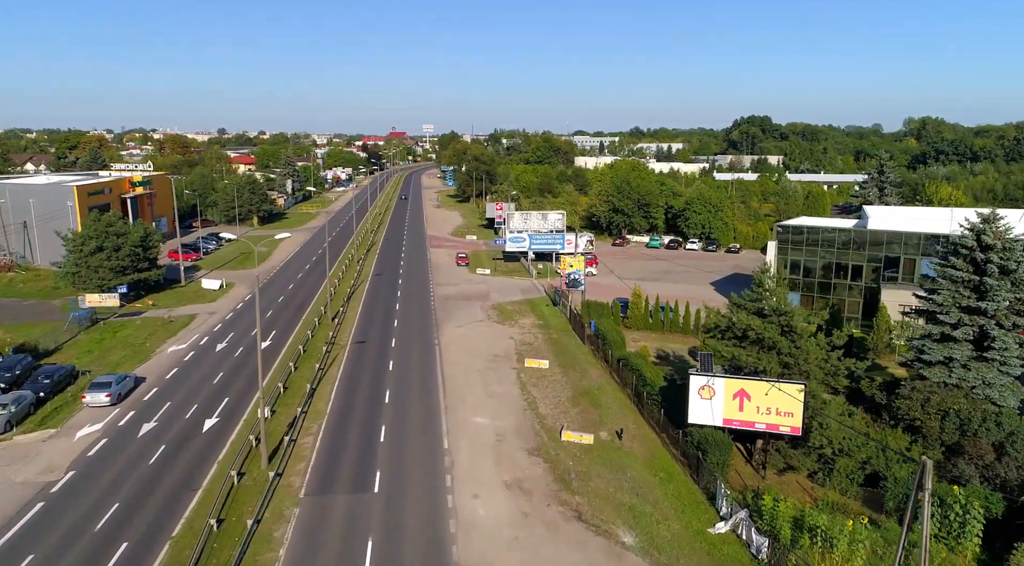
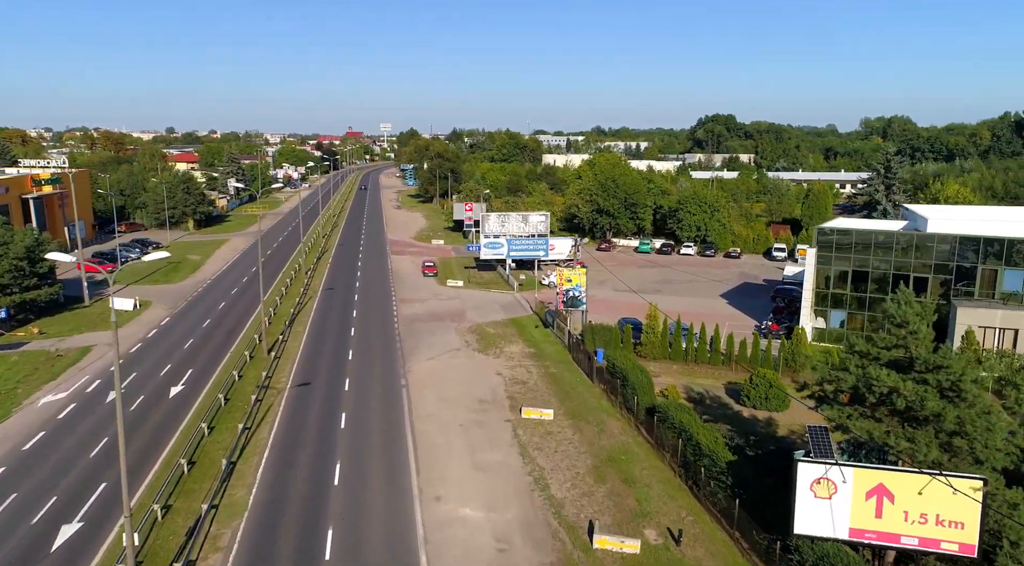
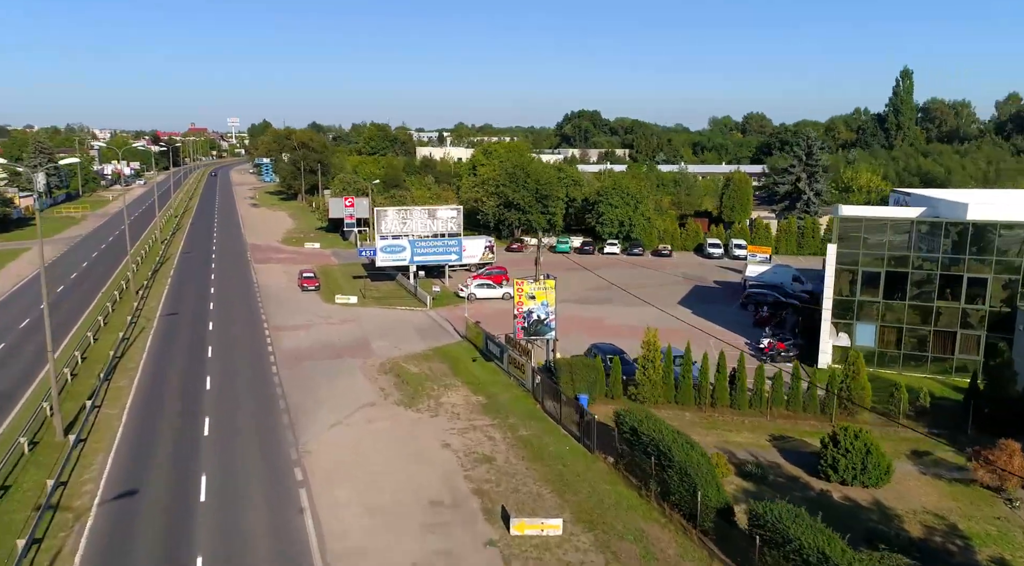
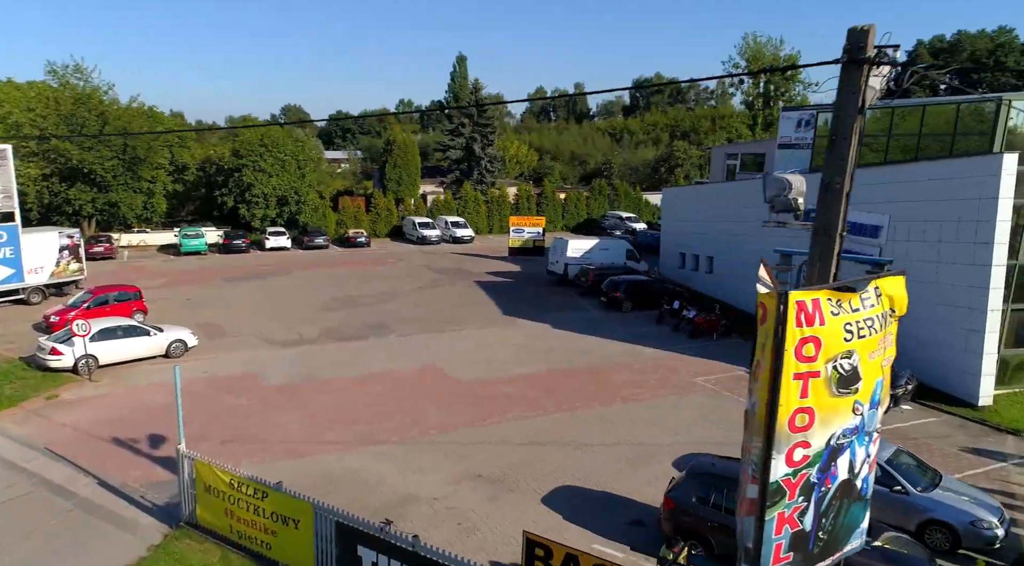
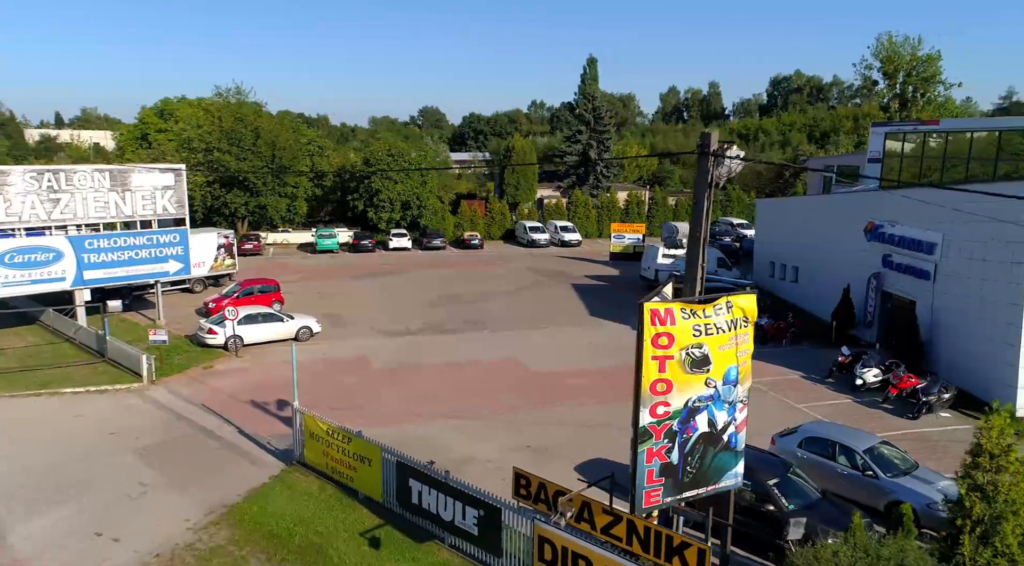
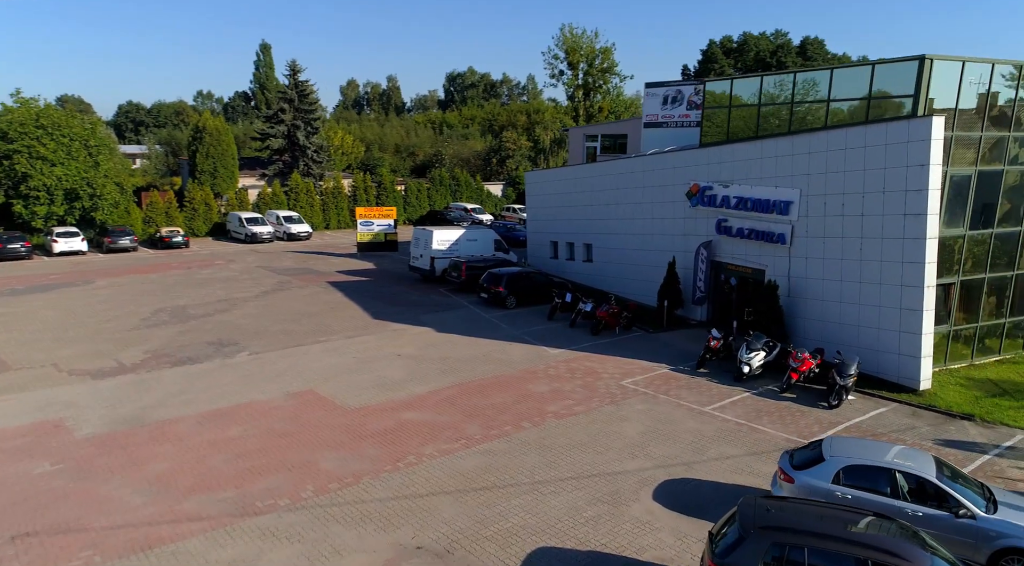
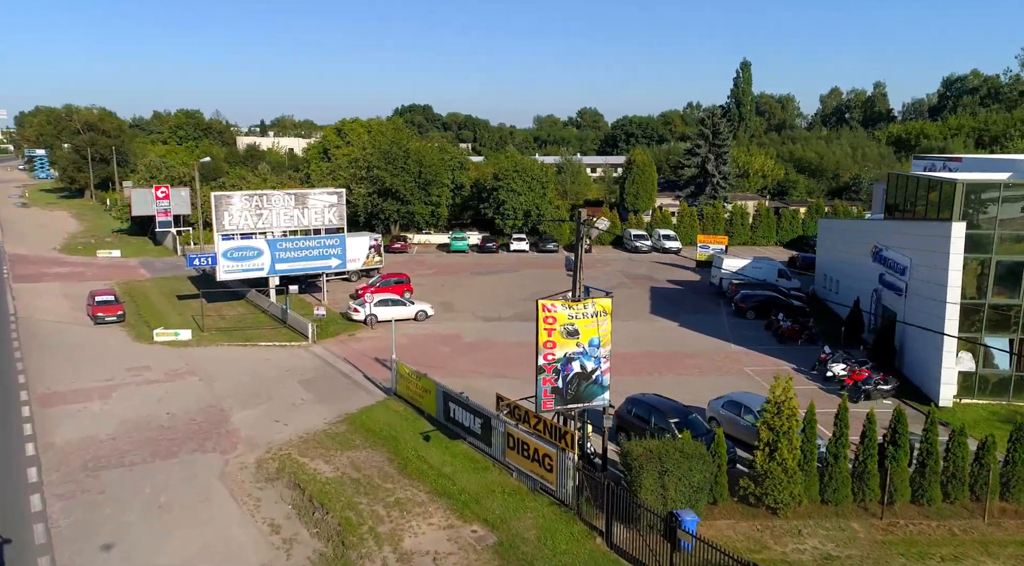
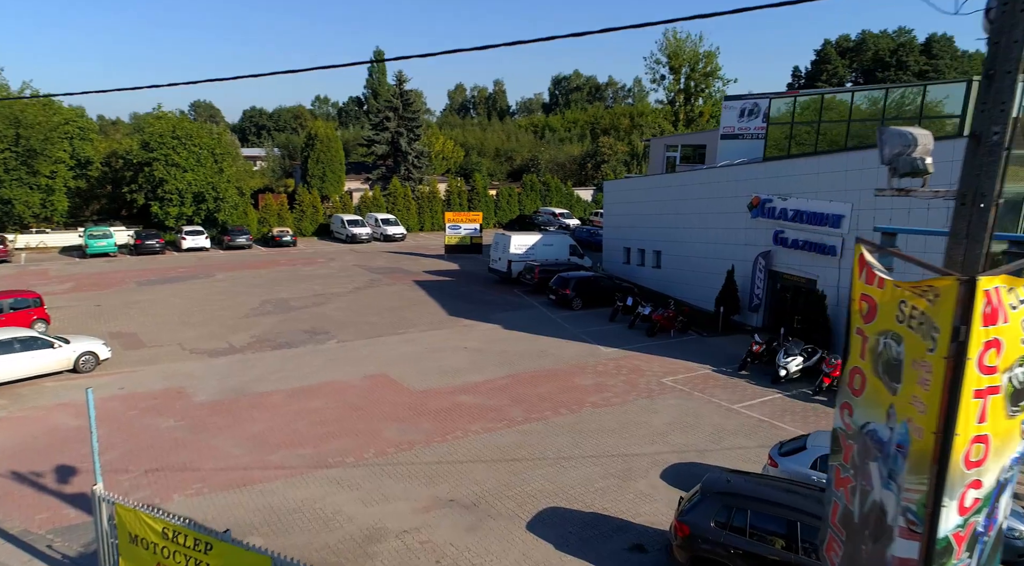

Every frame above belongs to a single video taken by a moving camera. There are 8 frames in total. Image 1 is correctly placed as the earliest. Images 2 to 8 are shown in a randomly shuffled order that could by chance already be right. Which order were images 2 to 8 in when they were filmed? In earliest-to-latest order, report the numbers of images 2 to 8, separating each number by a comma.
2, 3, 7, 5, 4, 8, 6
